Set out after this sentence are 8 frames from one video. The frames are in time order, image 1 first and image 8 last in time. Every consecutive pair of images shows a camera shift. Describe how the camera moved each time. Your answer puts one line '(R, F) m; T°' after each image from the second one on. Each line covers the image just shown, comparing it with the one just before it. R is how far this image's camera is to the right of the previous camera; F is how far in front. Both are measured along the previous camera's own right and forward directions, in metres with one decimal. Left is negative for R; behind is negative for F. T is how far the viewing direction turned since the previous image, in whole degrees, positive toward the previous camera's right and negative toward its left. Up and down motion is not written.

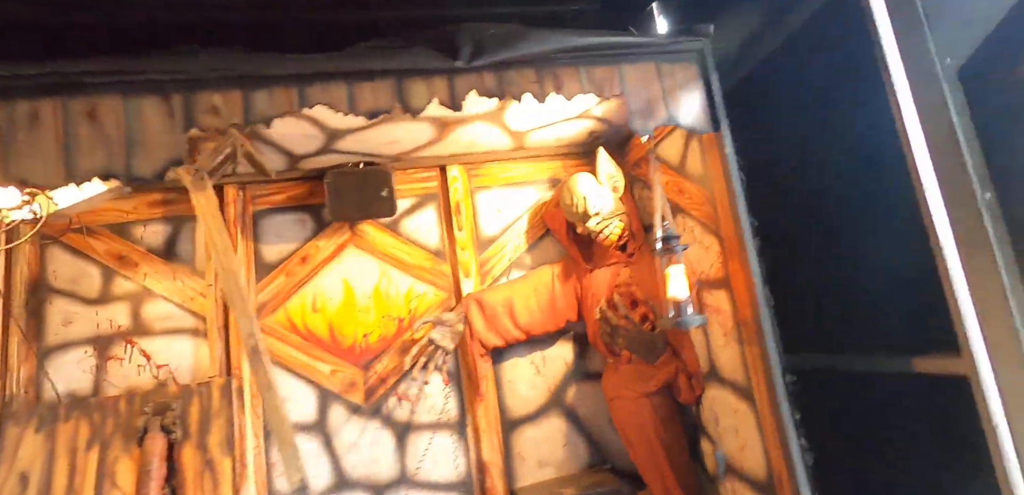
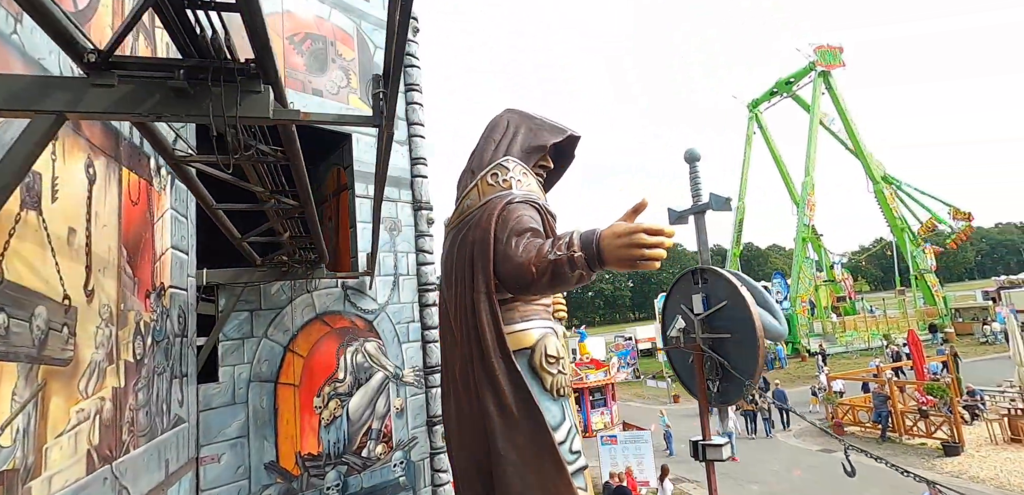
(+0.9, -0.3) m; +24°
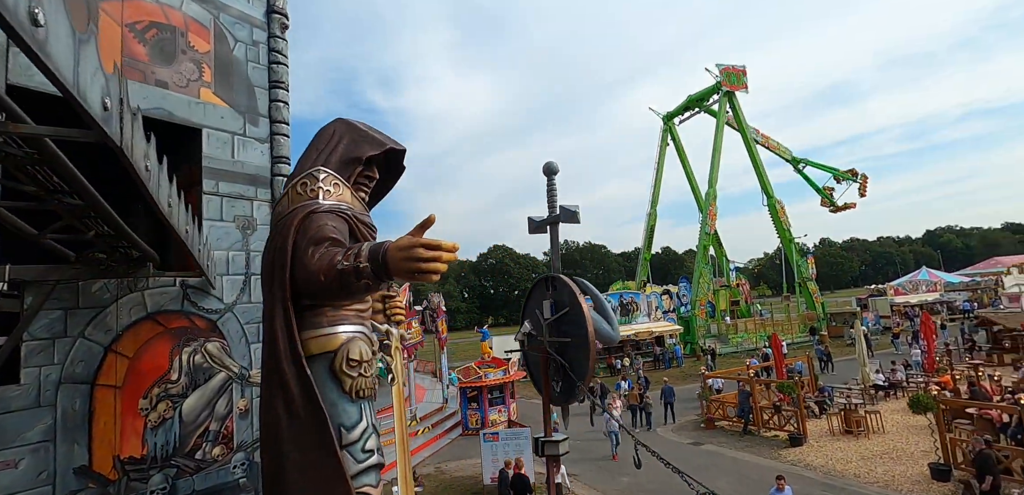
(+0.8, -0.3) m; +8°
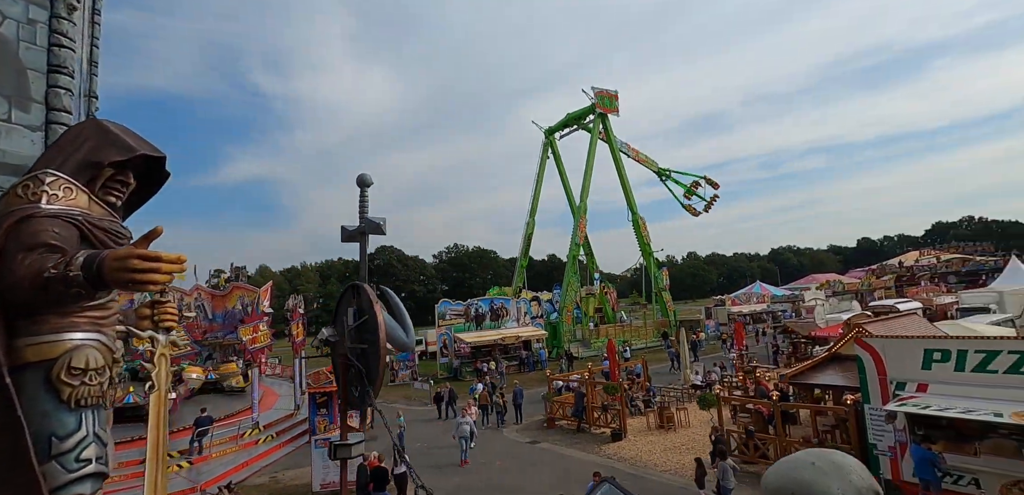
(+1.0, -0.5) m; +12°
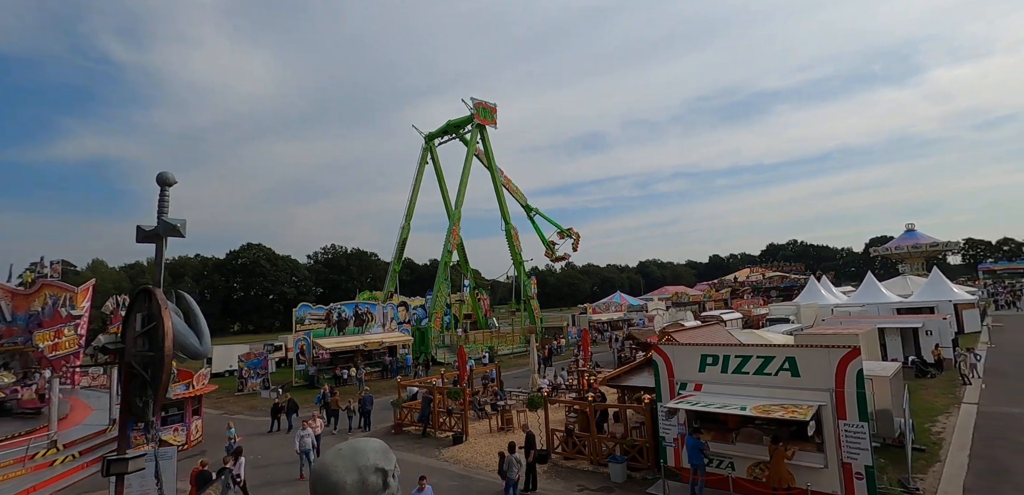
(+0.8, -0.4) m; +13°
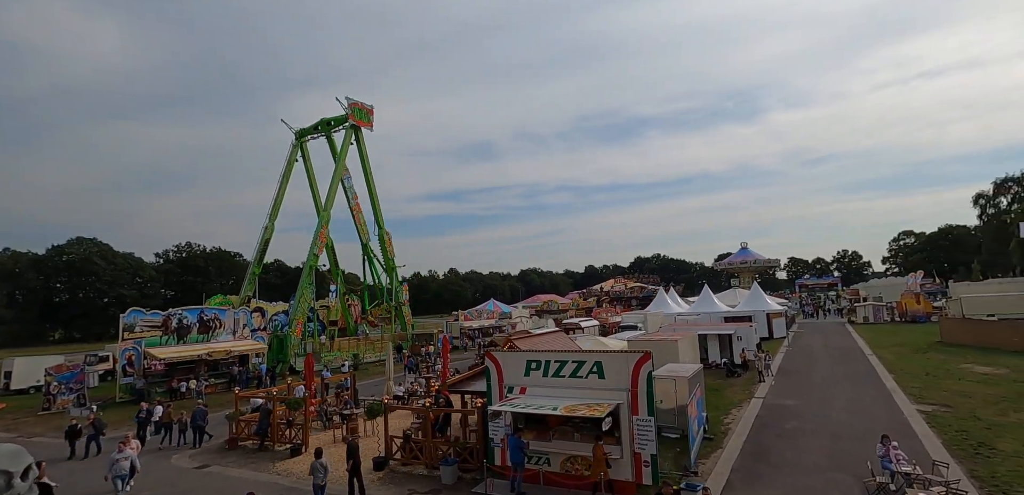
(+0.8, -0.5) m; +13°
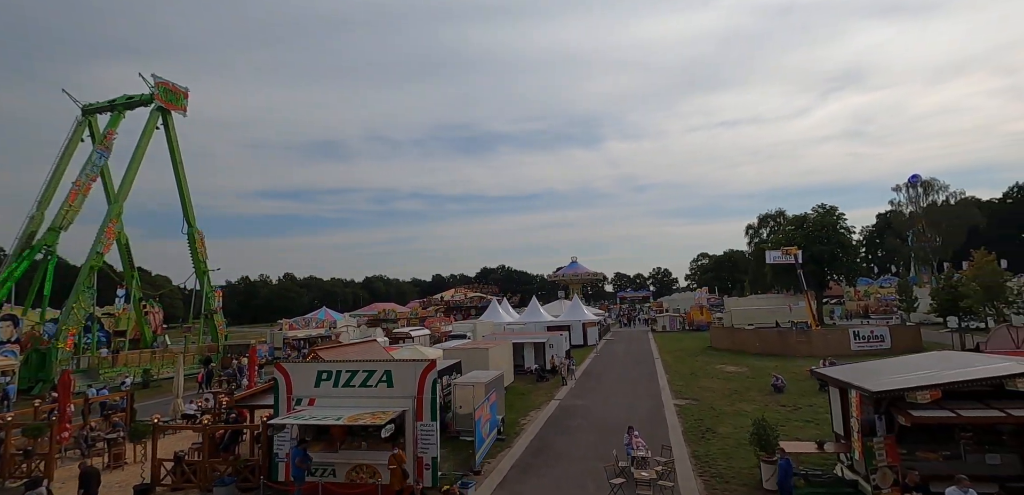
(+0.9, -0.5) m; +17°
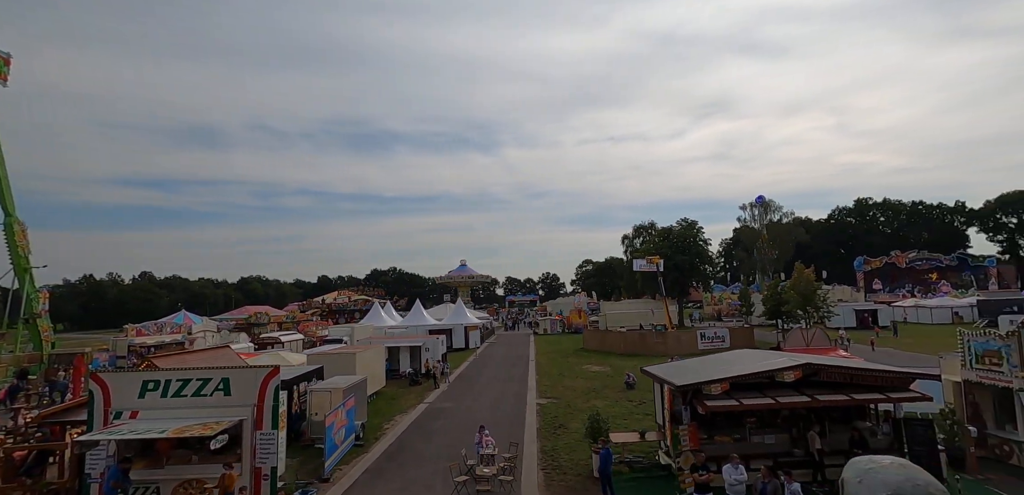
(+0.7, -0.3) m; +12°
